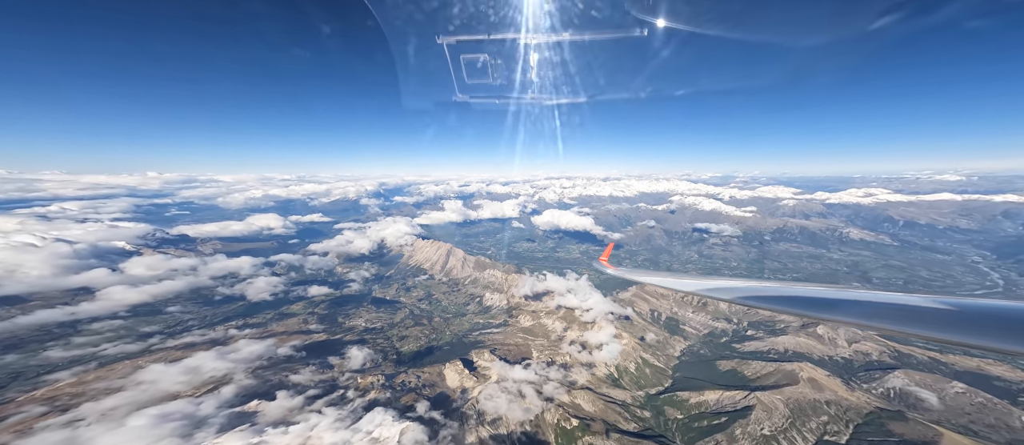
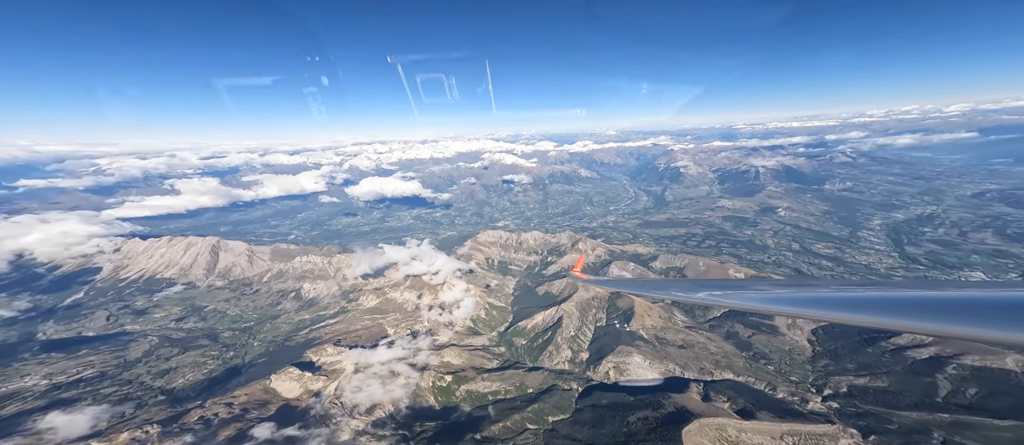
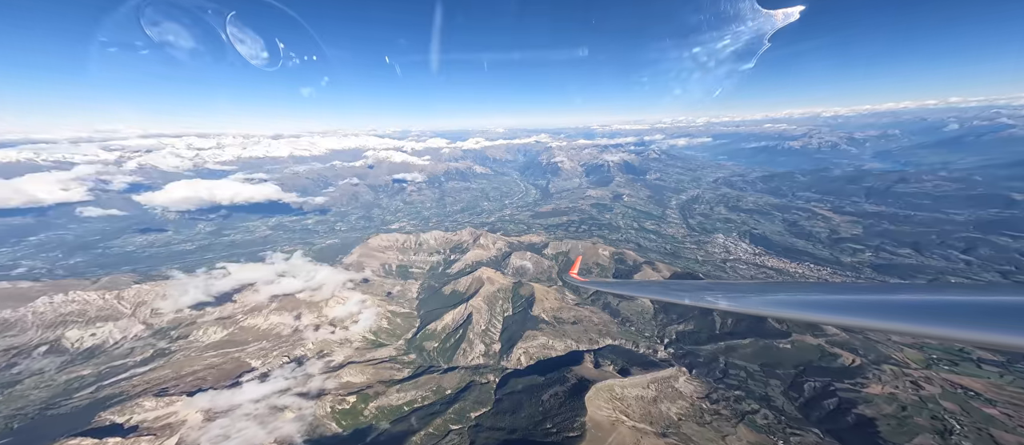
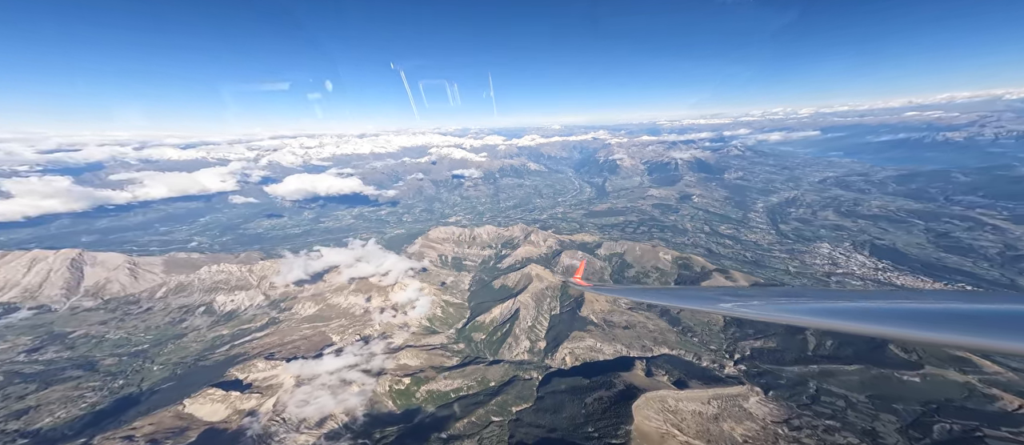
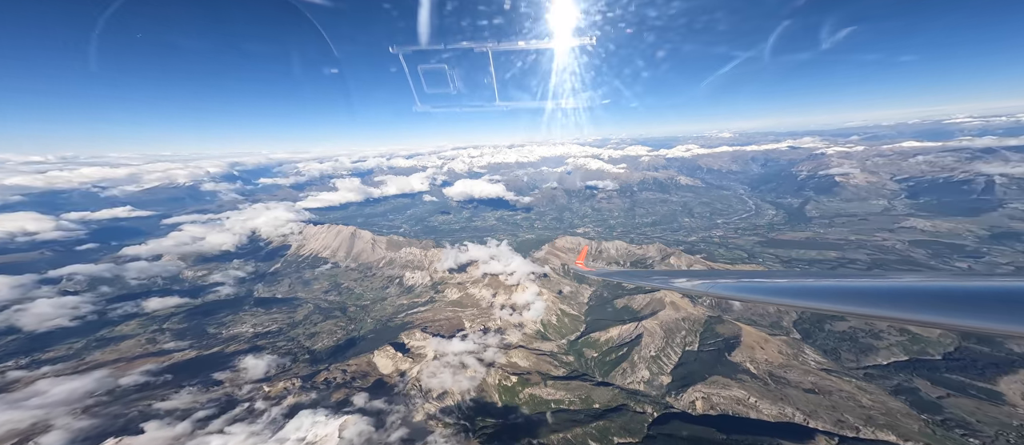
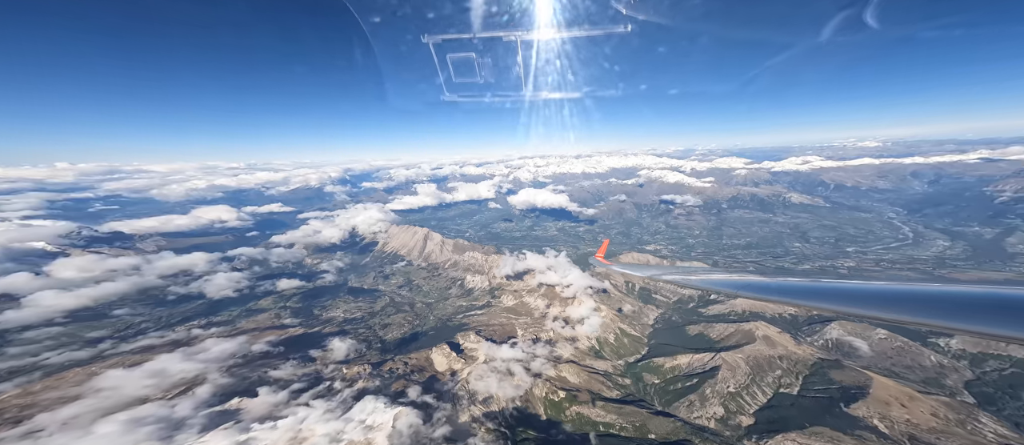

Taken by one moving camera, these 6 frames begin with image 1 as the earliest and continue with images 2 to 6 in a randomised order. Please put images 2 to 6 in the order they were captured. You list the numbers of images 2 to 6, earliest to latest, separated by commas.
6, 5, 2, 4, 3
